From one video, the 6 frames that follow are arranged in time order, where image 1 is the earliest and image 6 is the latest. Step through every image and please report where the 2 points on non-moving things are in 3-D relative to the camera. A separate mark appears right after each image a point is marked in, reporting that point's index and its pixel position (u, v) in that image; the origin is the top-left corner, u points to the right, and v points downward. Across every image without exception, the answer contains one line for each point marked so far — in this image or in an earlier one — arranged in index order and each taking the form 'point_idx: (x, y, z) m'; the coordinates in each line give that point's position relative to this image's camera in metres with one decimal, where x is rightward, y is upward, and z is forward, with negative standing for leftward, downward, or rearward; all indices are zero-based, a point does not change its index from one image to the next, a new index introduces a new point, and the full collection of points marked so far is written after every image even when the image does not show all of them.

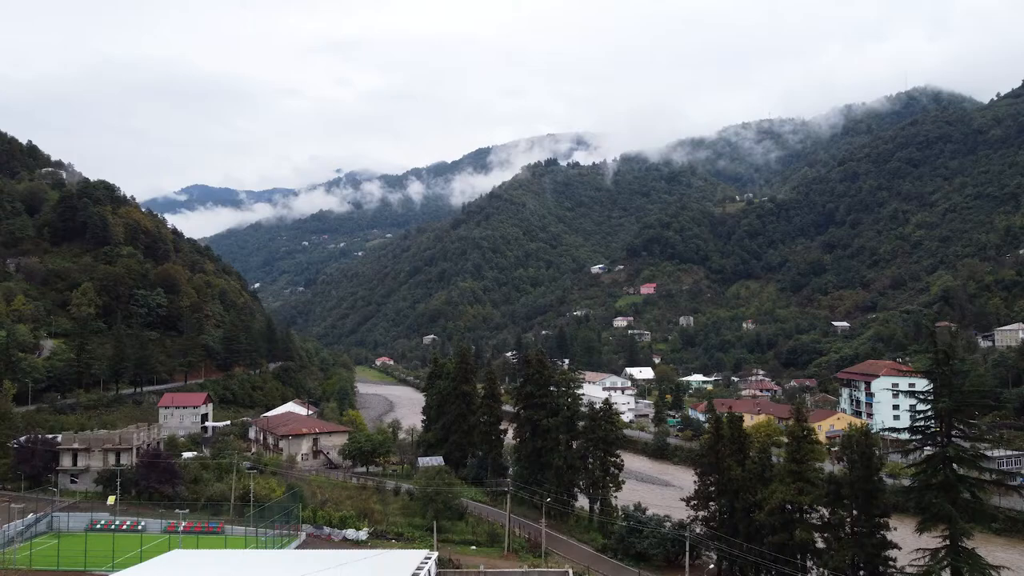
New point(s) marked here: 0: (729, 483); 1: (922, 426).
0: (+7.2, -6.1, +23.1) m
1: (+11.5, -3.3, +20.2) m
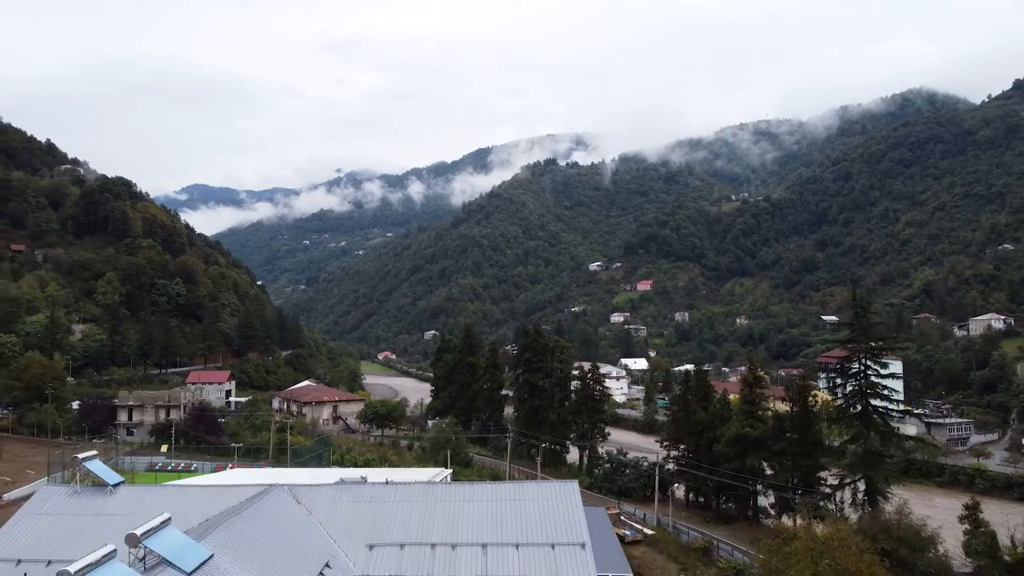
0: (+7.2, -5.2, +26.7) m
1: (+11.6, -2.4, +23.8) m
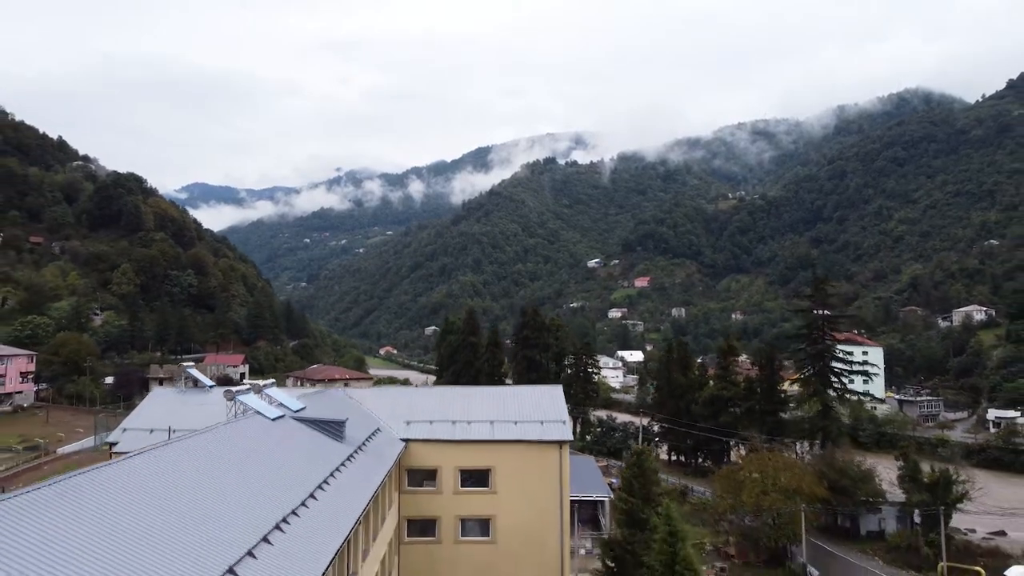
0: (+7.2, -4.4, +29.3) m
1: (+11.5, -1.6, +26.4) m
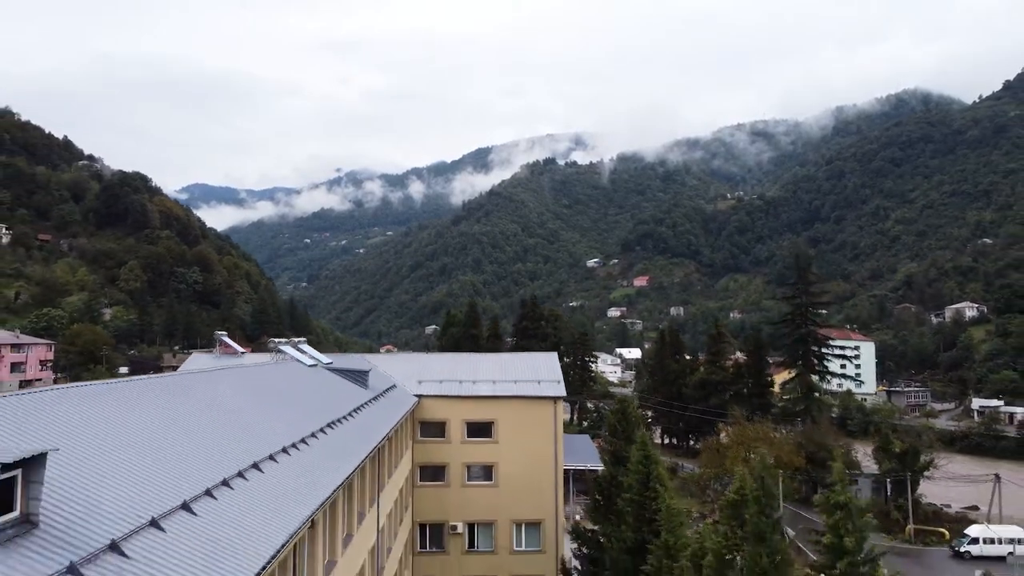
0: (+7.2, -4.0, +30.5) m
1: (+11.5, -1.2, +27.6) m
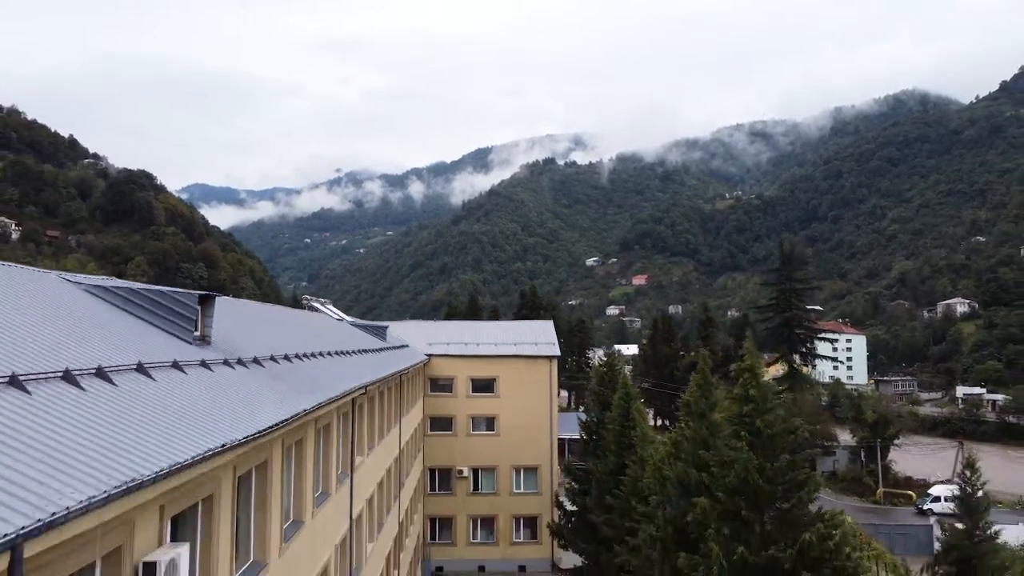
0: (+7.2, -3.5, +31.8) m
1: (+11.5, -0.7, +28.9) m
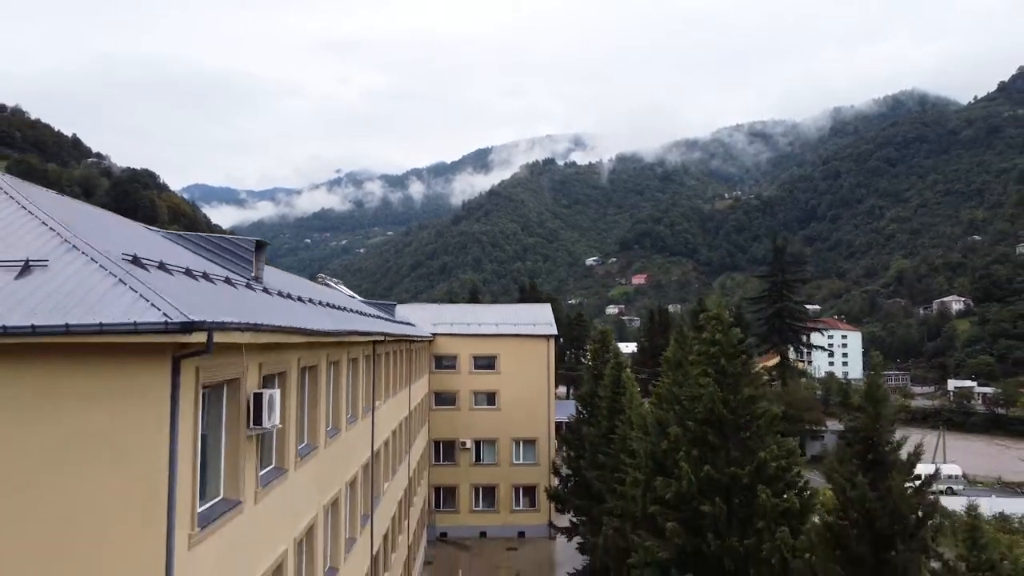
0: (+7.2, -3.2, +32.5) m
1: (+11.5, -0.4, +29.7) m
